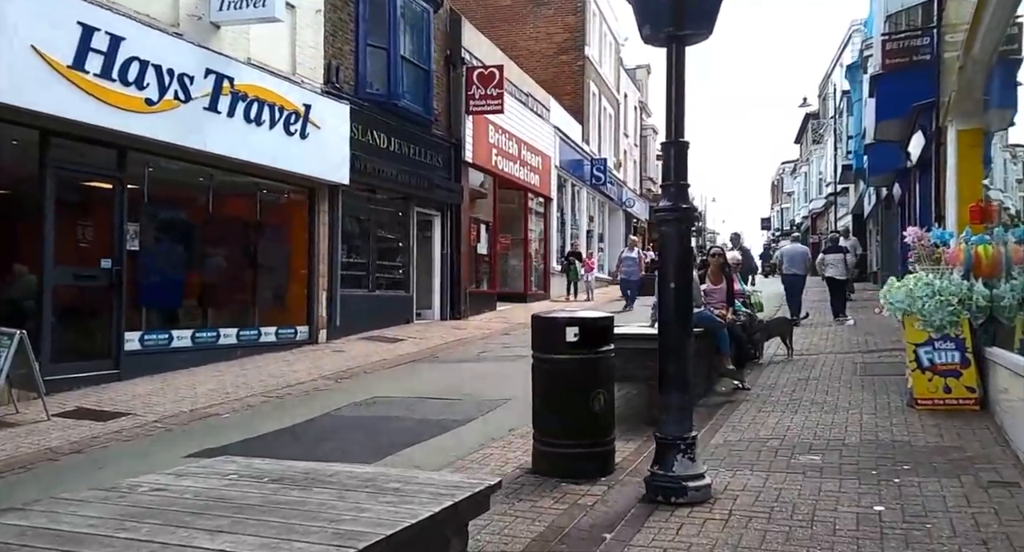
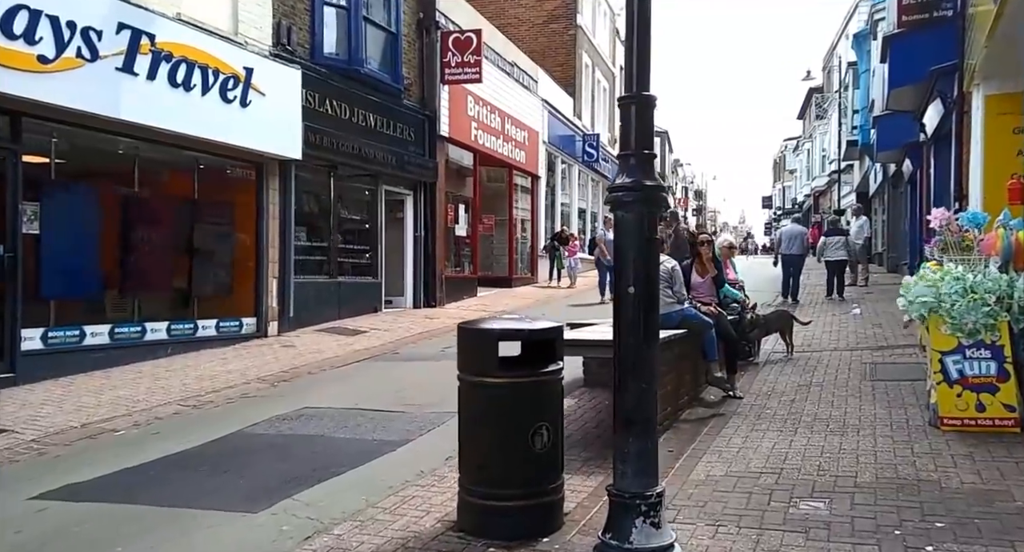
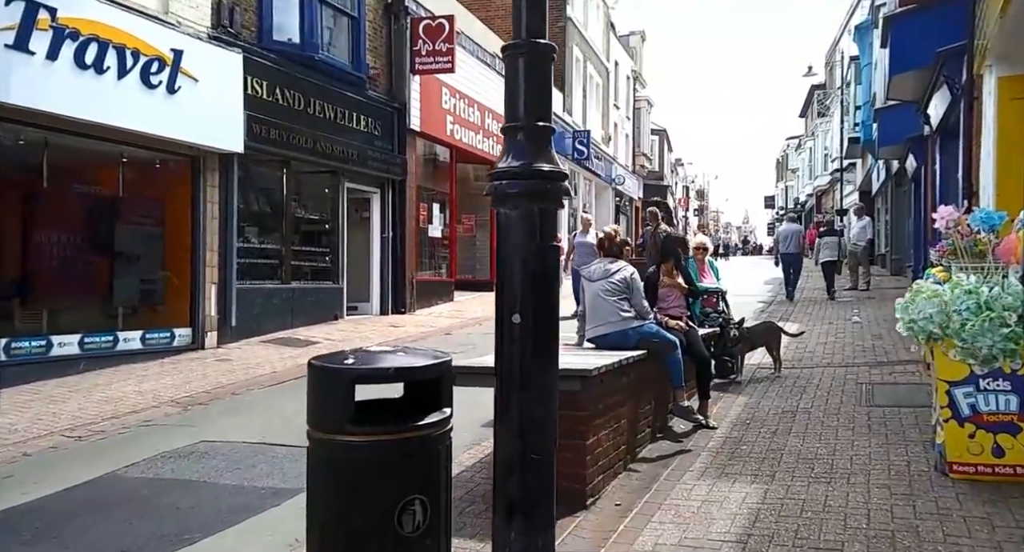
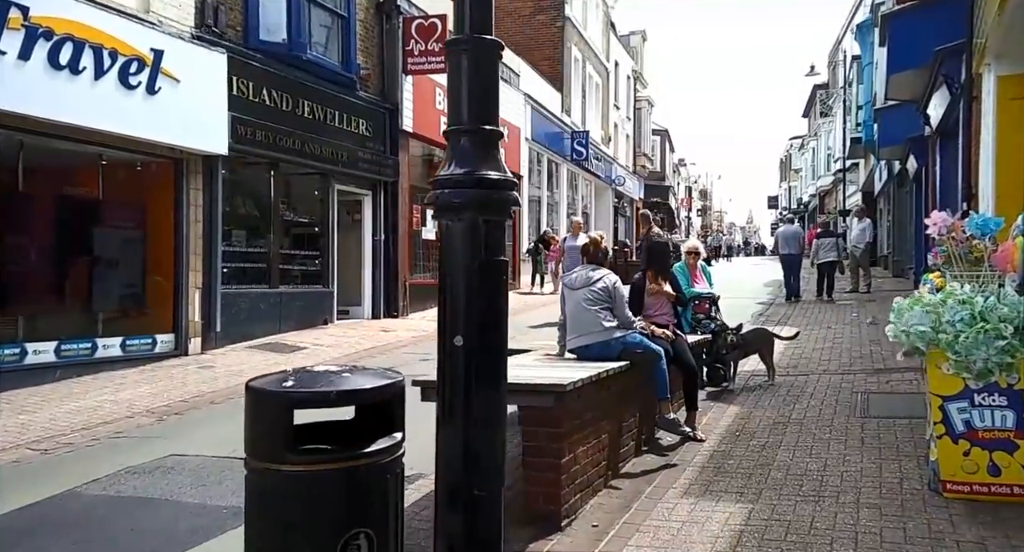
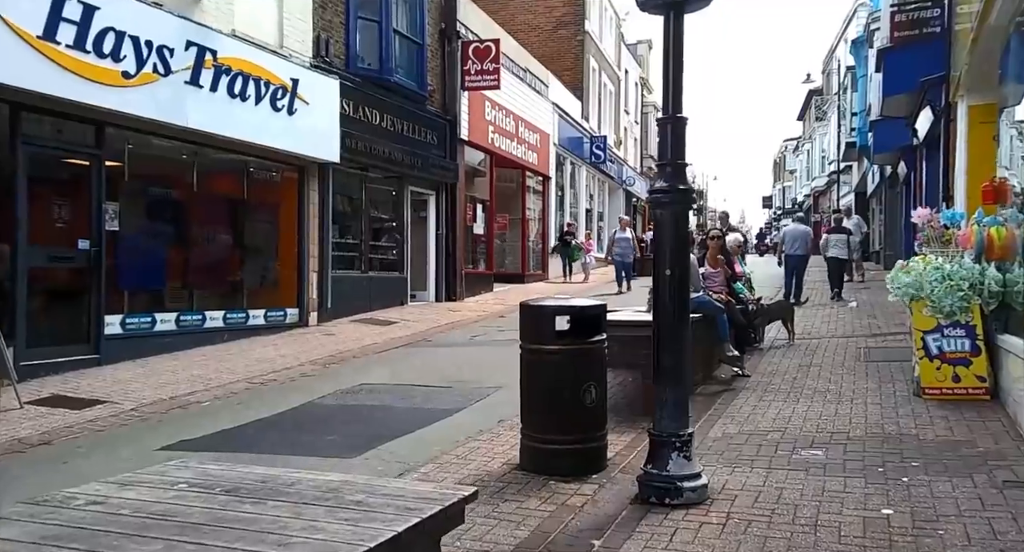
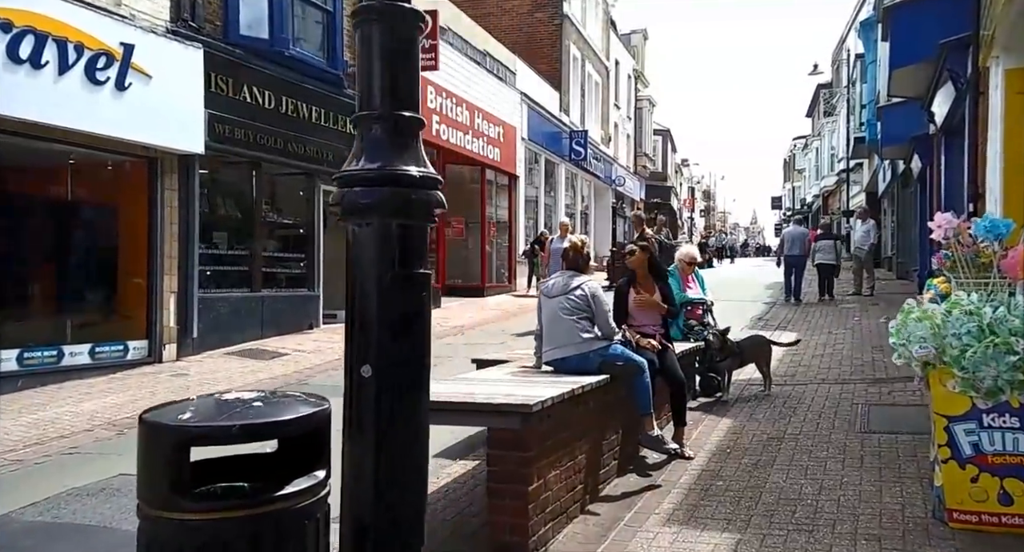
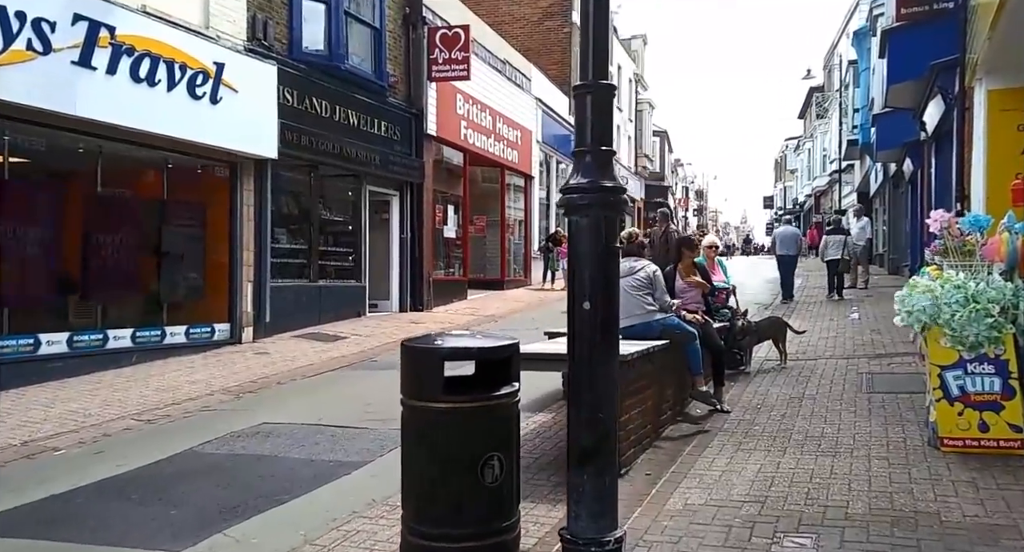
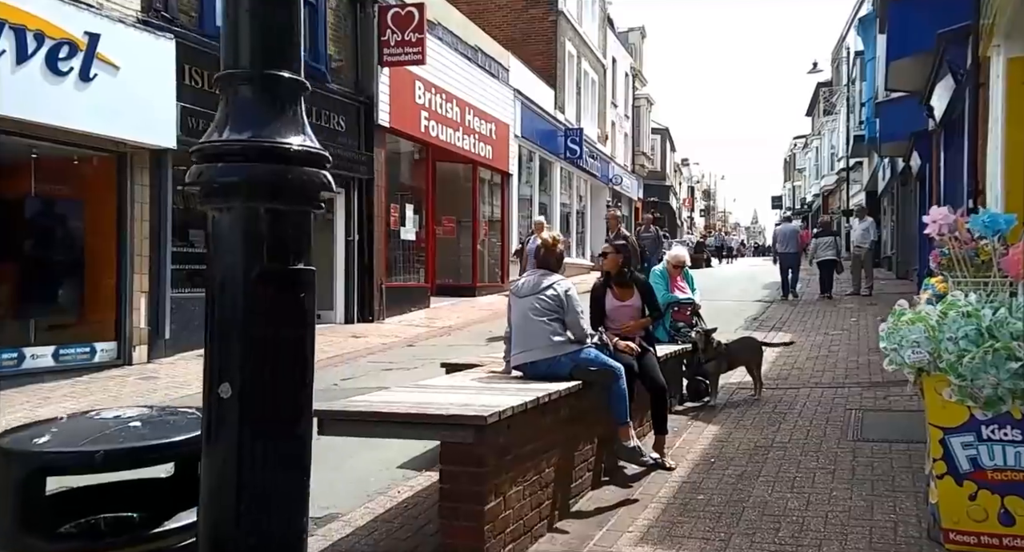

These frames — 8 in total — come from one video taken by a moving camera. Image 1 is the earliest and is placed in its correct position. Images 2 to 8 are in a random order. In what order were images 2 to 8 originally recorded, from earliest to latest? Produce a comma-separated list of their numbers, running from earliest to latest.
5, 2, 7, 3, 4, 6, 8
